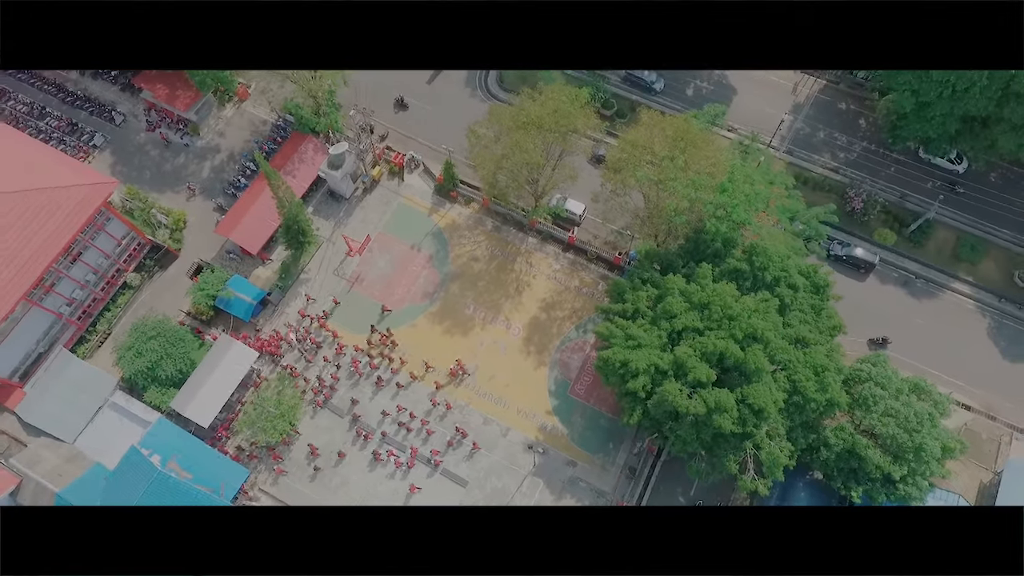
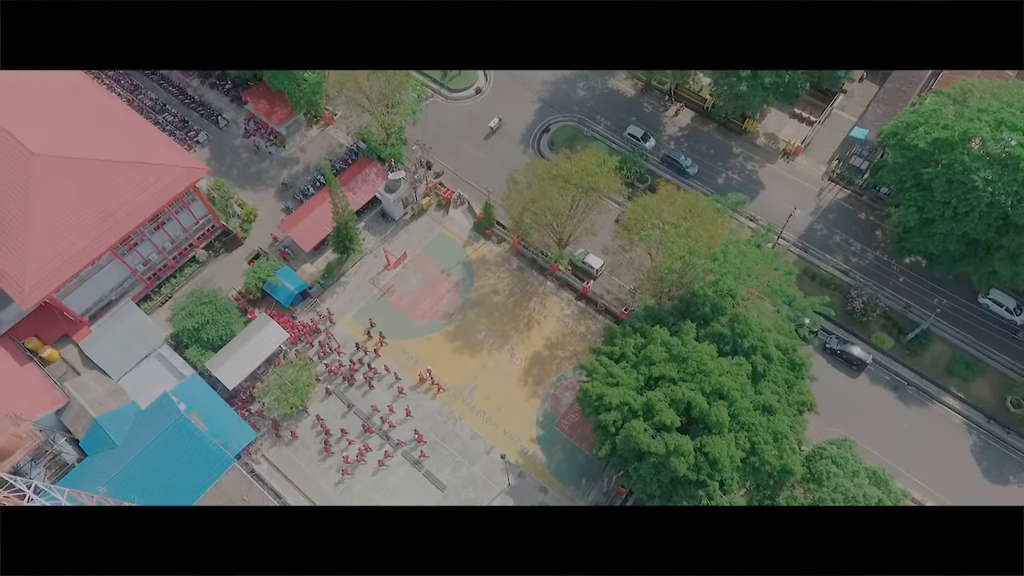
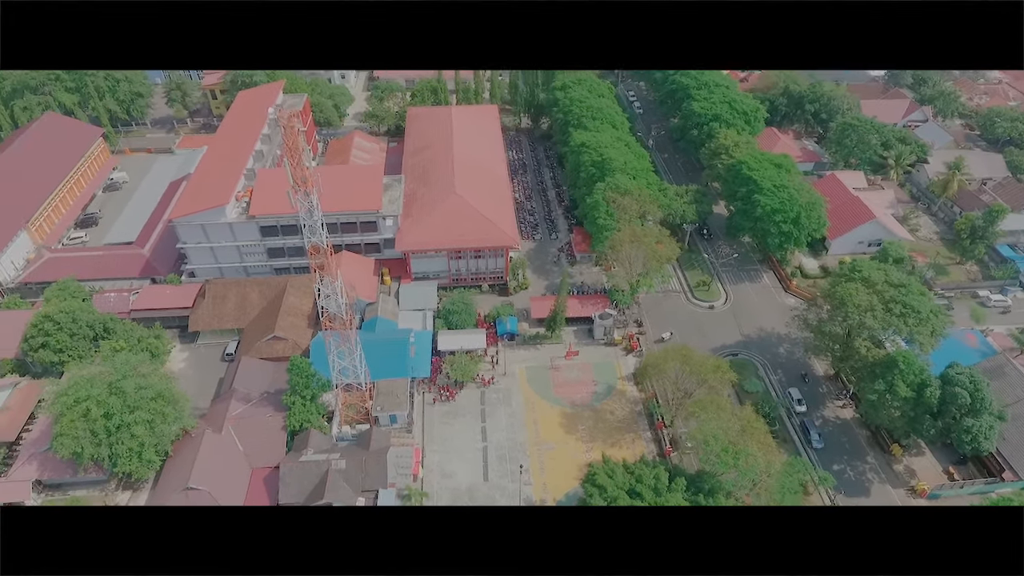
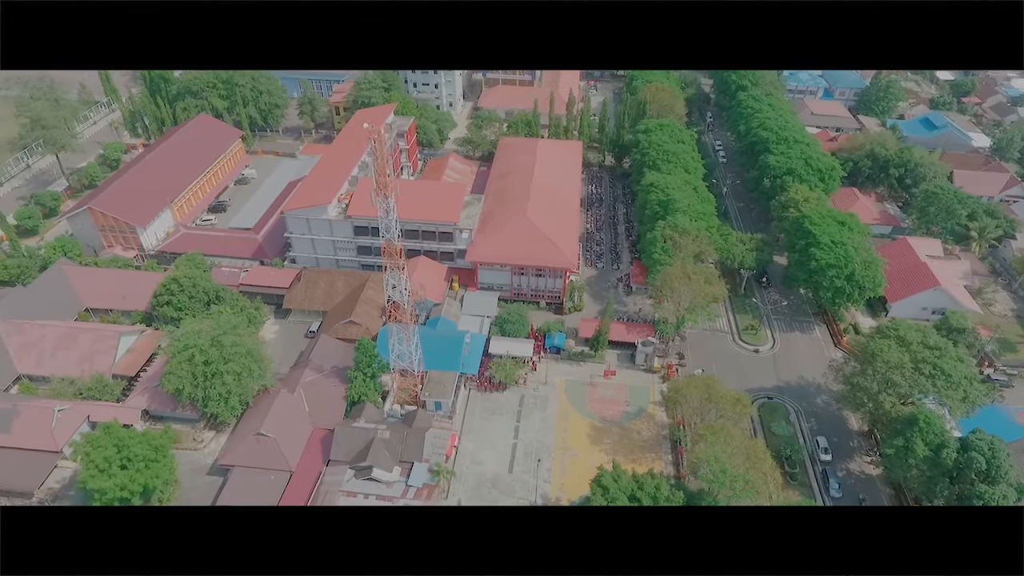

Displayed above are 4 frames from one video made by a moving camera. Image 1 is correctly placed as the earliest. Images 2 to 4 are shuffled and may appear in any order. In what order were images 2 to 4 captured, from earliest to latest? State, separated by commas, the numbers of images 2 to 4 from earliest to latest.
2, 3, 4
